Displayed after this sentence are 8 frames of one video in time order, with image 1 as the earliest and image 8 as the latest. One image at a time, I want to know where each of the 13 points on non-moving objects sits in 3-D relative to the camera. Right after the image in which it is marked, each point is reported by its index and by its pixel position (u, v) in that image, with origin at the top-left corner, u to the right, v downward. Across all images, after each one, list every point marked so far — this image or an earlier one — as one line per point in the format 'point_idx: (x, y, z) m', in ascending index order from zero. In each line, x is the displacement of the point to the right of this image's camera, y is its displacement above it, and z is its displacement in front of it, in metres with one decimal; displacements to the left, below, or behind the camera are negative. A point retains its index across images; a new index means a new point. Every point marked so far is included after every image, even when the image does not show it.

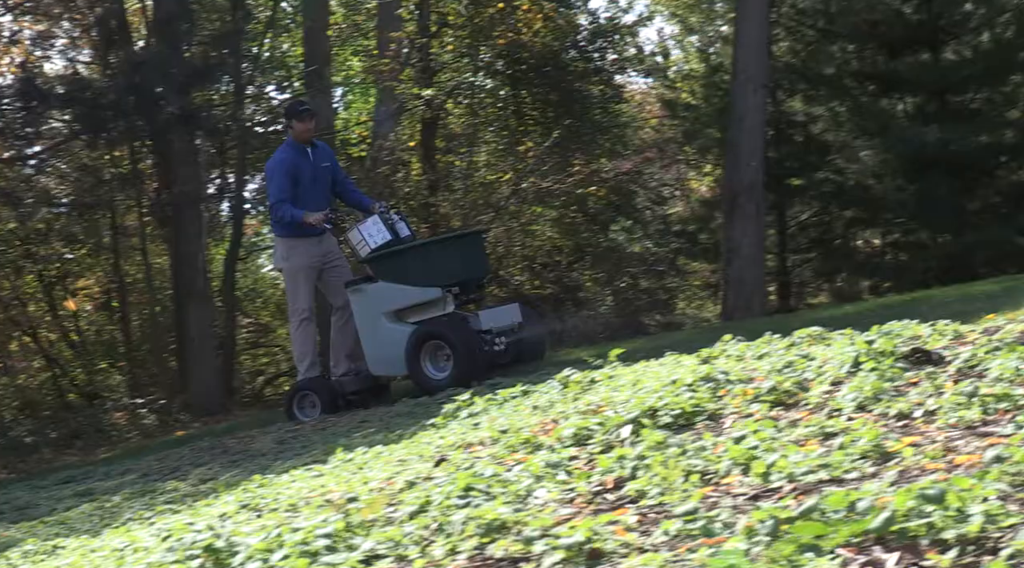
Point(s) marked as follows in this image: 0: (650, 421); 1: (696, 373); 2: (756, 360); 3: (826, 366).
0: (+0.6, -0.6, +7.0) m
1: (+0.9, -0.4, +7.6) m
2: (+1.2, -0.4, +7.7) m
3: (+1.5, -0.4, +7.3) m
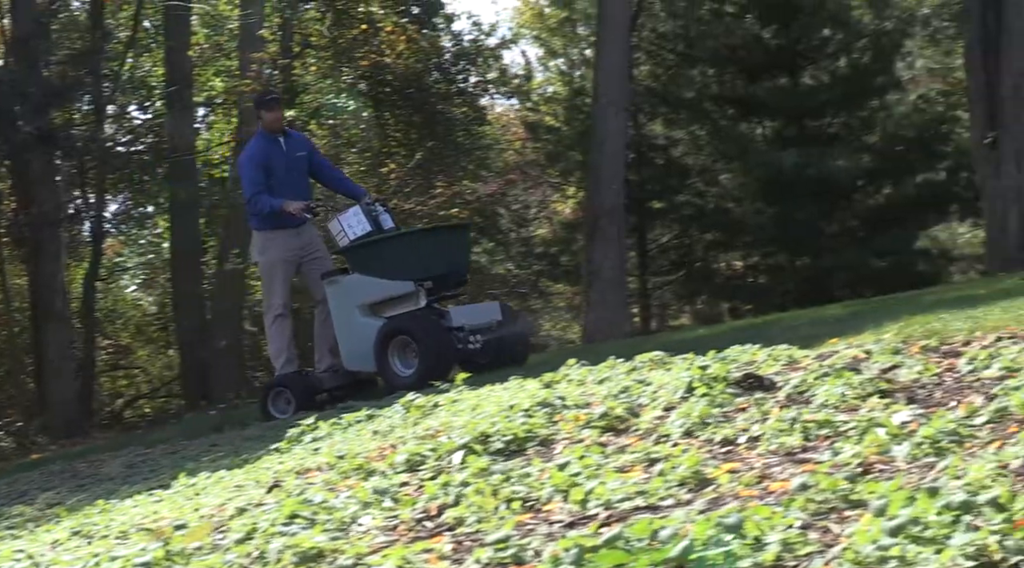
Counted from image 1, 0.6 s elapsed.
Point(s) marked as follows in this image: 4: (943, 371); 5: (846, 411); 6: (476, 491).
0: (-0.1, -0.7, +7.0) m
1: (+0.1, -0.6, +7.6) m
2: (+0.4, -0.5, +7.7) m
3: (+0.7, -0.5, +7.4) m
4: (+2.0, -0.4, +7.2) m
5: (+1.5, -0.6, +6.9) m
6: (-0.2, -0.9, +6.5) m
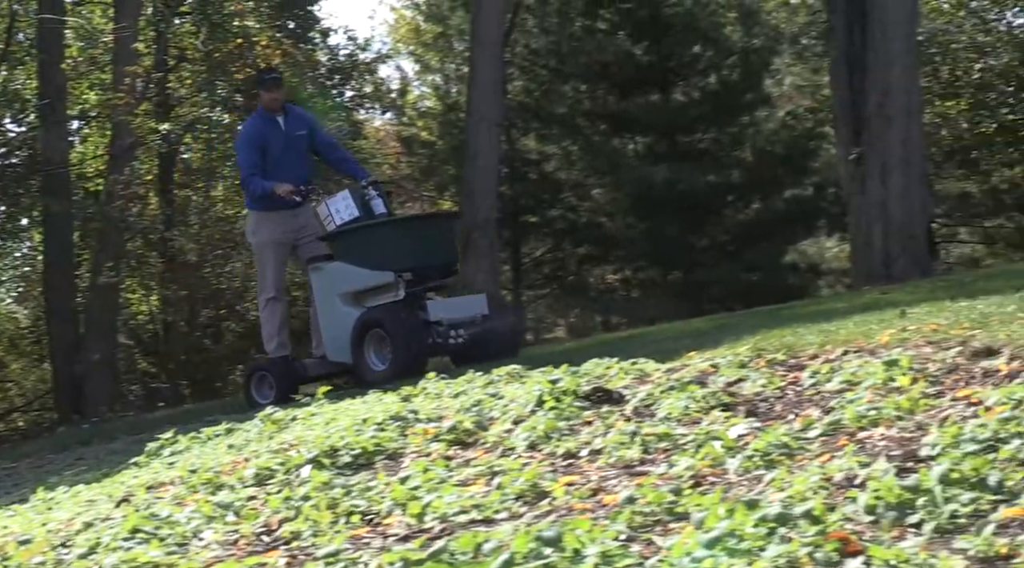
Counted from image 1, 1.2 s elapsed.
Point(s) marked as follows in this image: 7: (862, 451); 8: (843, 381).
0: (-0.8, -0.8, +7.0) m
1: (-0.6, -0.6, +7.6) m
2: (-0.3, -0.6, +7.8) m
3: (0.0, -0.6, +7.5) m
4: (+1.3, -0.5, +7.4) m
5: (+0.8, -0.6, +7.0) m
6: (-0.8, -0.9, +6.5) m
7: (+1.5, -0.7, +6.4) m
8: (+1.6, -0.5, +7.2) m
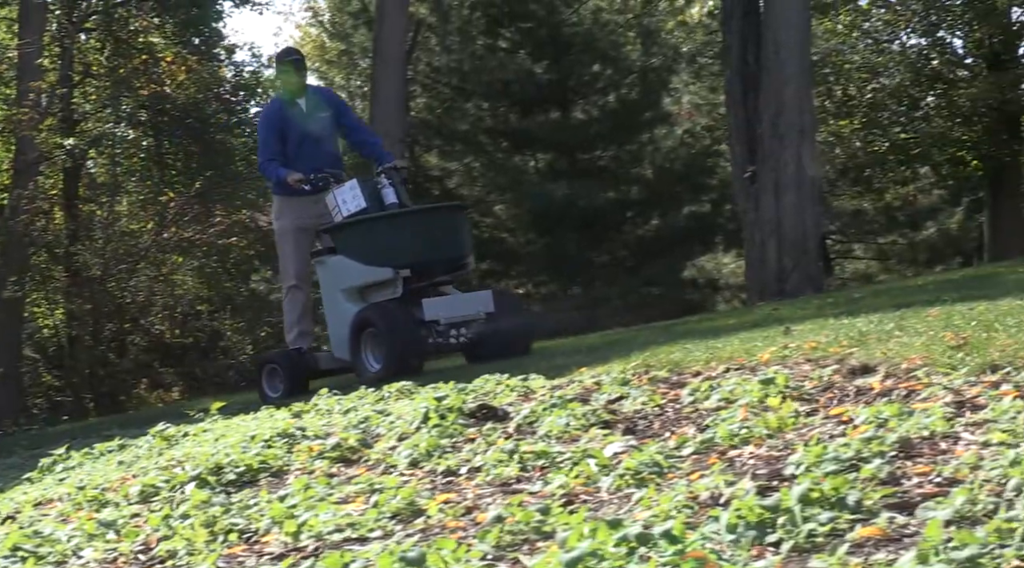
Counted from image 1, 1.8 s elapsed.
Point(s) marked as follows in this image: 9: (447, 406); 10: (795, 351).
0: (-1.4, -0.9, +7.1) m
1: (-1.2, -0.7, +7.7) m
2: (-0.9, -0.7, +7.9) m
3: (-0.6, -0.7, +7.6) m
4: (+0.8, -0.6, +7.5) m
5: (+0.3, -0.7, +7.1) m
6: (-1.4, -1.0, +6.6) m
7: (+0.9, -0.8, +6.6) m
8: (+1.0, -0.5, +7.4) m
9: (-0.3, -0.6, +7.6) m
10: (+1.5, -0.4, +8.0) m
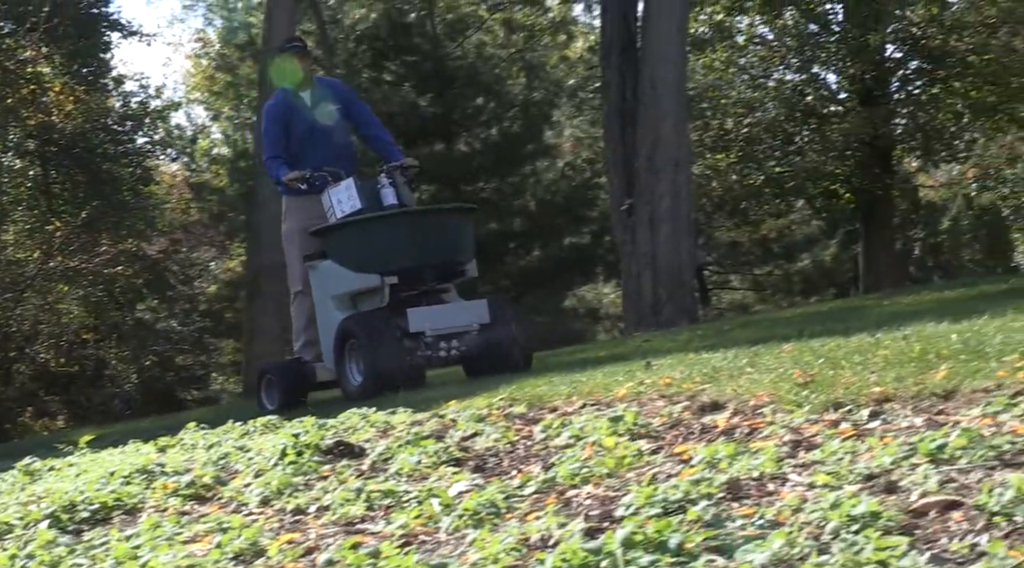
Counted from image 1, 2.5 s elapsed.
0: (-2.1, -1.1, +7.2) m
1: (-1.9, -0.9, +7.9) m
2: (-1.6, -0.9, +8.0) m
3: (-1.3, -0.9, +7.7) m
4: (0.0, -0.8, +7.7) m
5: (-0.5, -0.9, +7.3) m
6: (-2.1, -1.2, +6.7) m
7: (+0.2, -1.0, +6.8) m
8: (+0.3, -0.7, +7.5) m
9: (-1.0, -0.8, +7.8) m
10: (+0.7, -0.6, +8.2) m
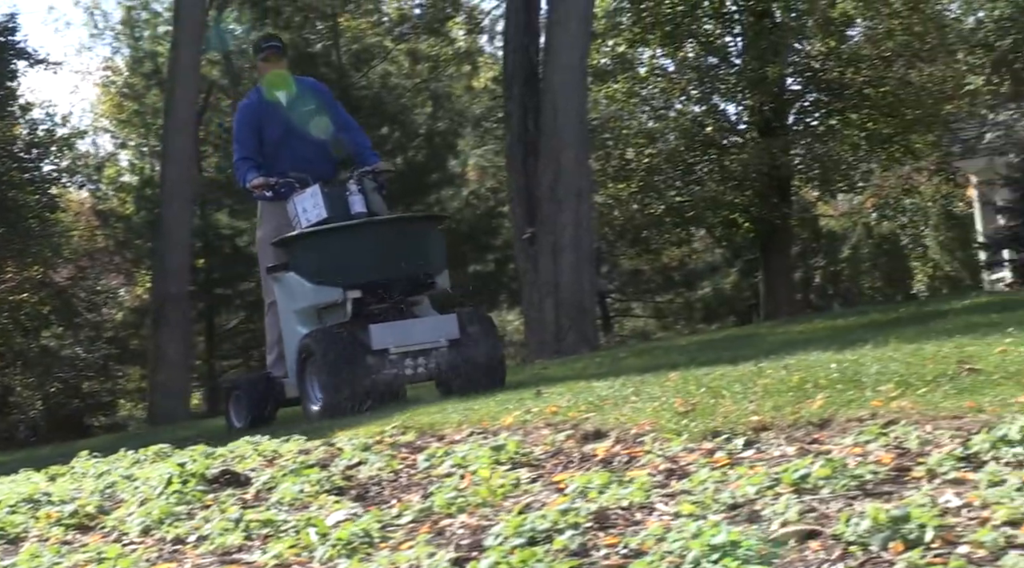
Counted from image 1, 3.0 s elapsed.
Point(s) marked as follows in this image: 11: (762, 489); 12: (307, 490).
0: (-2.7, -1.2, +7.3) m
1: (-2.5, -1.1, +7.9) m
2: (-2.2, -1.0, +8.1) m
3: (-1.9, -1.0, +7.8) m
4: (-0.6, -0.9, +7.8) m
5: (-1.0, -1.1, +7.4) m
6: (-2.6, -1.4, +6.8) m
7: (-0.3, -1.1, +6.9) m
8: (-0.3, -0.9, +7.6) m
9: (-1.6, -1.0, +7.9) m
10: (+0.1, -0.7, +8.3) m
11: (+1.1, -0.9, +6.9) m
12: (-1.0, -1.0, +7.5) m
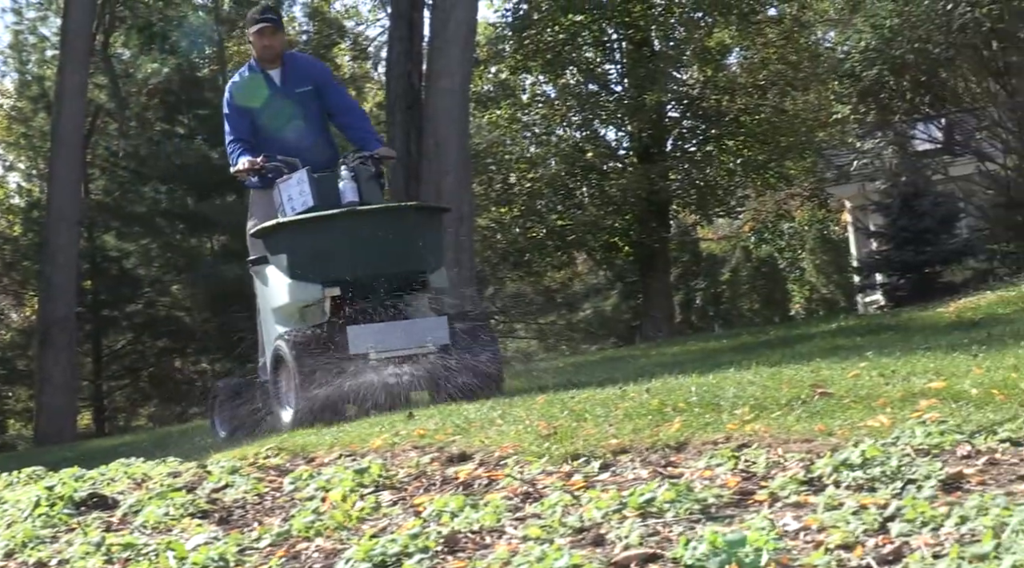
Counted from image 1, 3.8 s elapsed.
0: (-3.4, -1.4, +7.4) m
1: (-3.2, -1.2, +8.0) m
2: (-2.9, -1.2, +8.2) m
3: (-2.6, -1.2, +7.9) m
4: (-1.3, -1.1, +7.9) m
5: (-1.7, -1.2, +7.5) m
6: (-3.3, -1.5, +6.9) m
7: (-1.0, -1.3, +7.0) m
8: (-1.0, -1.0, +7.8) m
9: (-2.3, -1.1, +8.0) m
10: (-0.6, -0.9, +8.5) m
11: (+0.4, -1.1, +7.1) m
12: (-1.7, -1.1, +7.6) m
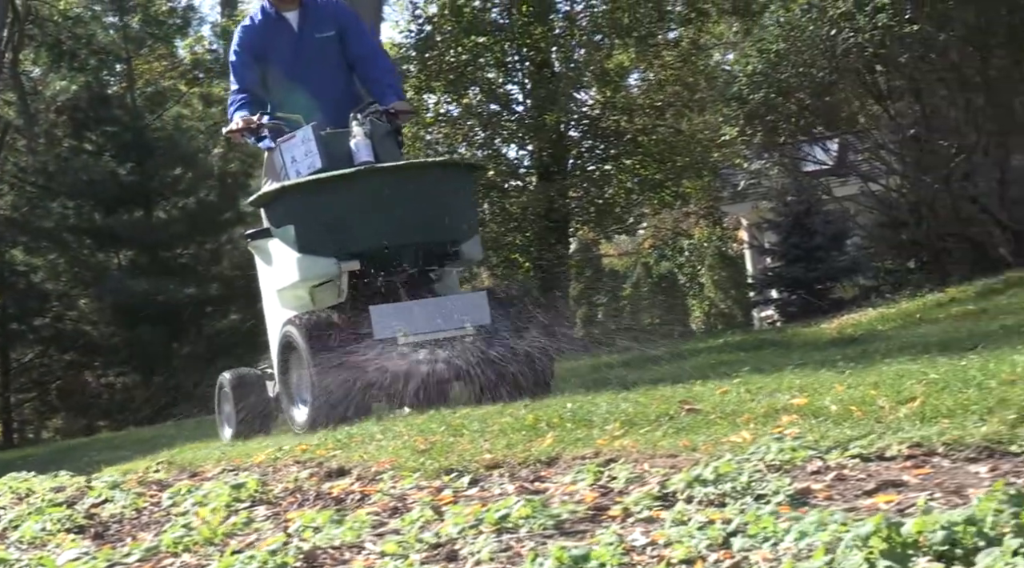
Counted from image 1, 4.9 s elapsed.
0: (-4.0, -1.5, +7.6) m
1: (-3.9, -1.3, +8.2) m
2: (-3.6, -1.3, +8.4) m
3: (-3.2, -1.3, +8.1) m
4: (-1.9, -1.2, +8.1) m
5: (-2.4, -1.3, +7.7) m
6: (-4.0, -1.6, +7.1) m
7: (-1.7, -1.4, +7.2) m
8: (-1.7, -1.1, +8.0) m
9: (-3.0, -1.2, +8.2) m
10: (-1.3, -1.0, +8.7) m
11: (-0.2, -1.2, +7.3) m
12: (-2.4, -1.2, +7.8) m
